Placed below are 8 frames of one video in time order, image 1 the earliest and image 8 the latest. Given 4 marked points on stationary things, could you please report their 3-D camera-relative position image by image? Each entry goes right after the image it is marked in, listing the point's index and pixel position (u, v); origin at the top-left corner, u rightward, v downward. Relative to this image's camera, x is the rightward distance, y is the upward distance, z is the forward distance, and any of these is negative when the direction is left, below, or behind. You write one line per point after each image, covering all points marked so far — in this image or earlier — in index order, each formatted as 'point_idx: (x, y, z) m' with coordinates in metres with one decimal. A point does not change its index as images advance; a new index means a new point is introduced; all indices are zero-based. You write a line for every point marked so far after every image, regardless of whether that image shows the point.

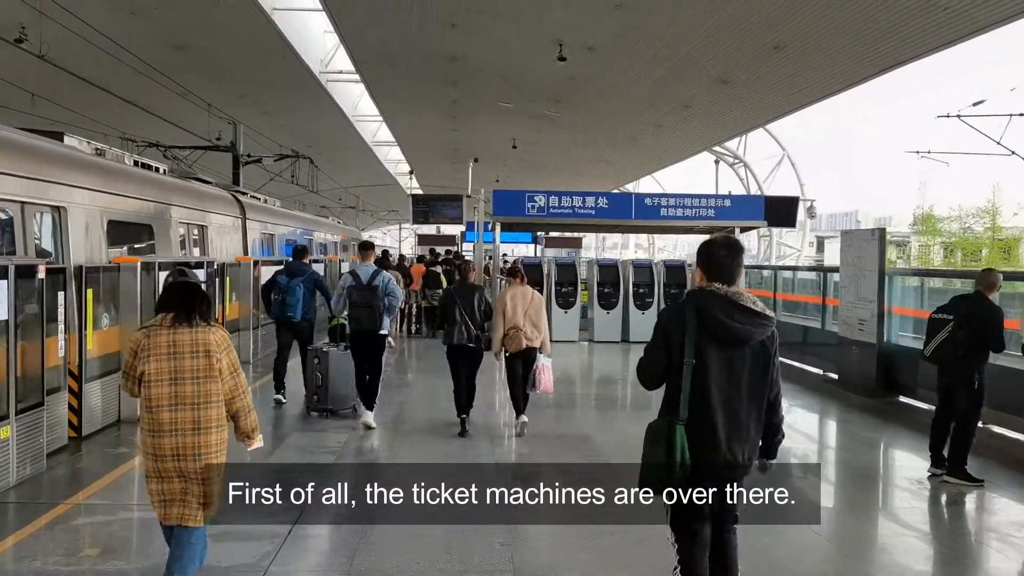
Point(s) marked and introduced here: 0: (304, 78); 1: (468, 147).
0: (-3.3, +3.3, +14.0) m
1: (-1.0, +3.2, +19.8) m
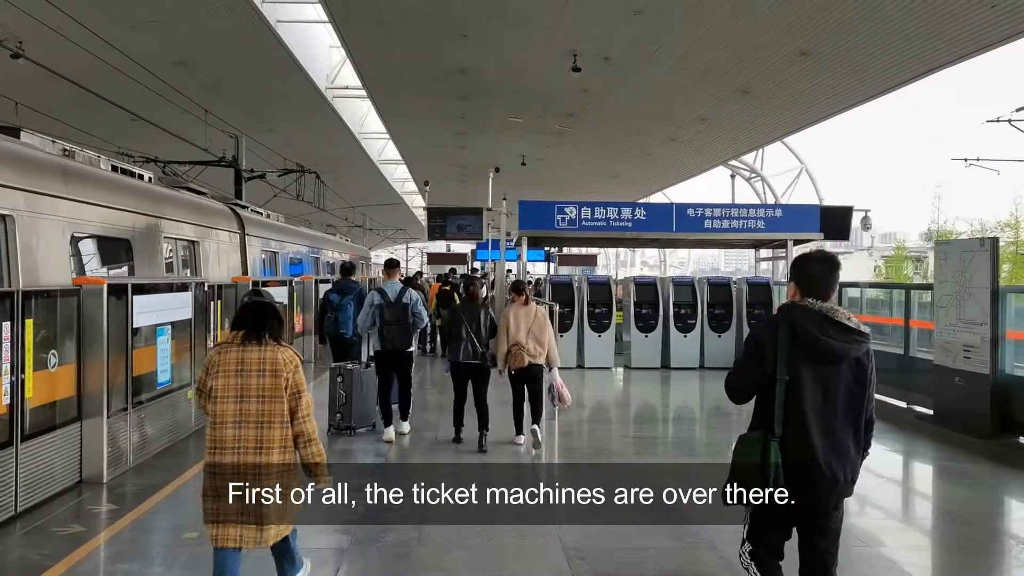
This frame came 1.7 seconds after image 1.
0: (-3.2, +3.0, +13.6) m
1: (-0.8, +2.7, +19.3) m
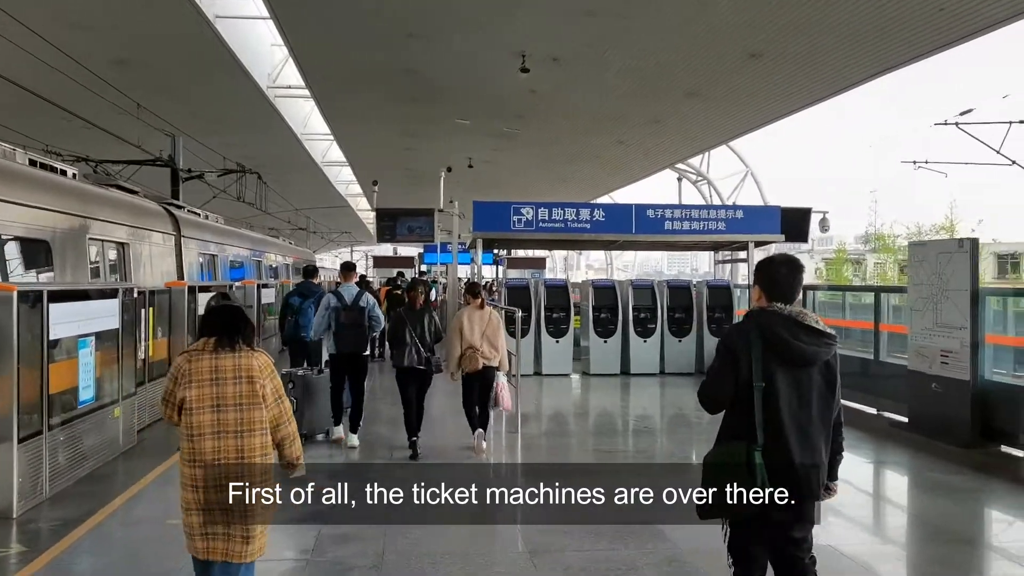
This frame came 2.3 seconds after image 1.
0: (-3.9, +2.9, +13.2) m
1: (-1.9, +2.7, +19.1) m
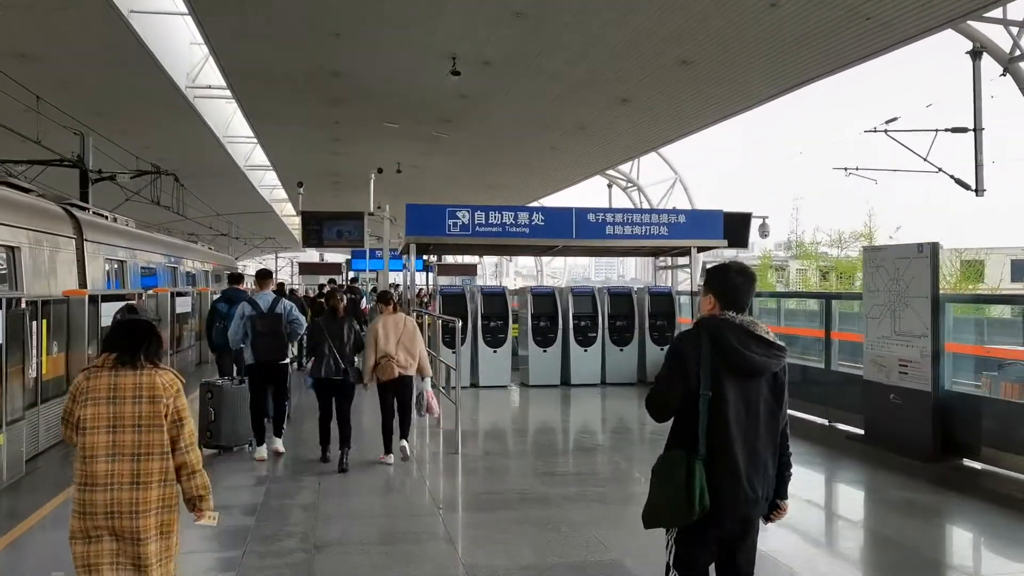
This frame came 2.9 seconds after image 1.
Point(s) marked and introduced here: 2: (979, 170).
0: (-5.0, +2.8, +12.6) m
1: (-3.4, +2.5, +18.7) m
2: (+4.2, +1.1, +7.9) m
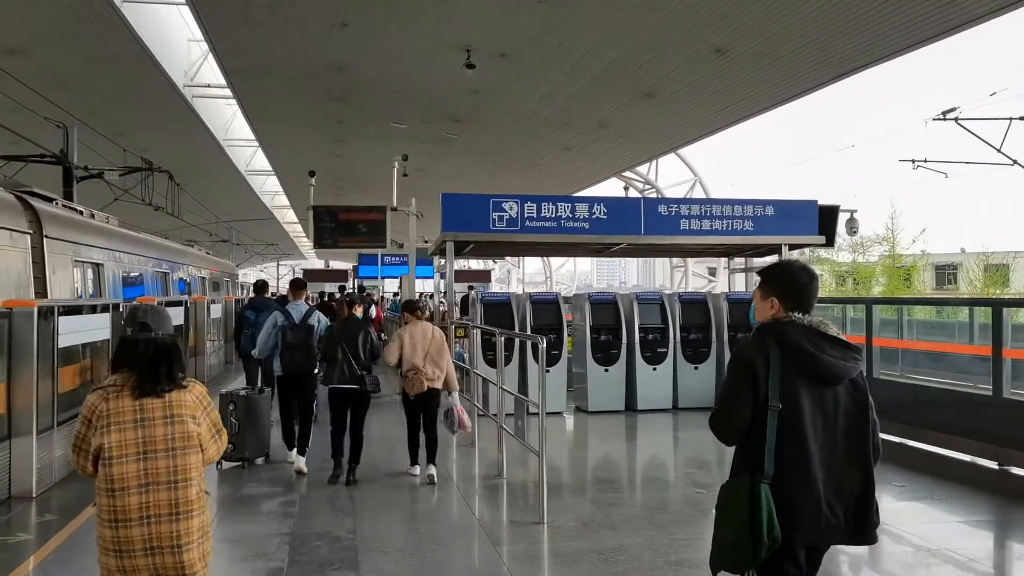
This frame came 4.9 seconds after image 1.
0: (-4.7, +2.7, +11.9) m
1: (-3.2, +2.3, +17.9) m
2: (+4.4, +1.0, +7.1) m
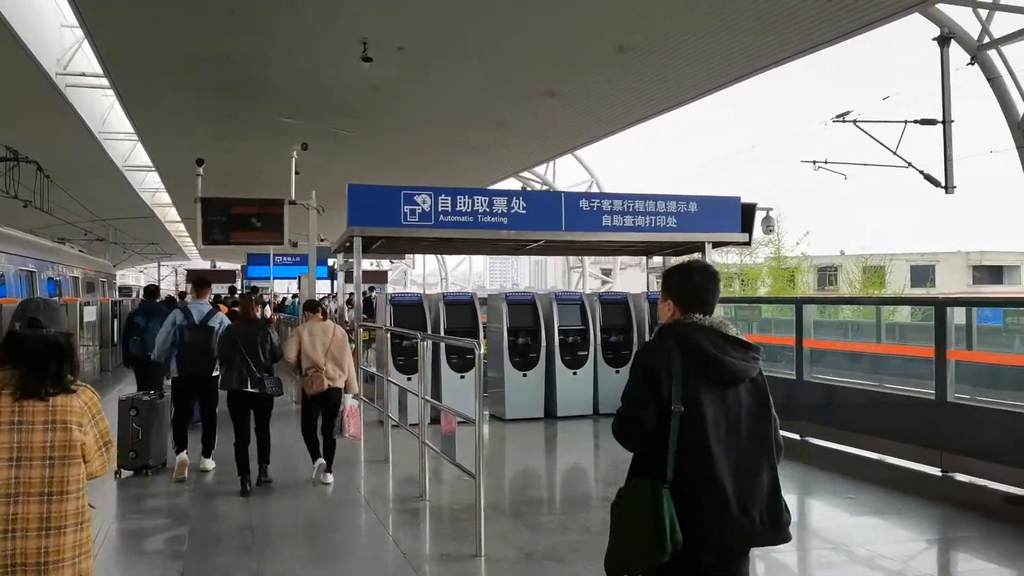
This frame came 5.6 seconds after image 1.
0: (-6.0, +2.7, +11.0) m
1: (-5.2, +2.3, +17.2) m
2: (+3.7, +1.0, +7.4) m
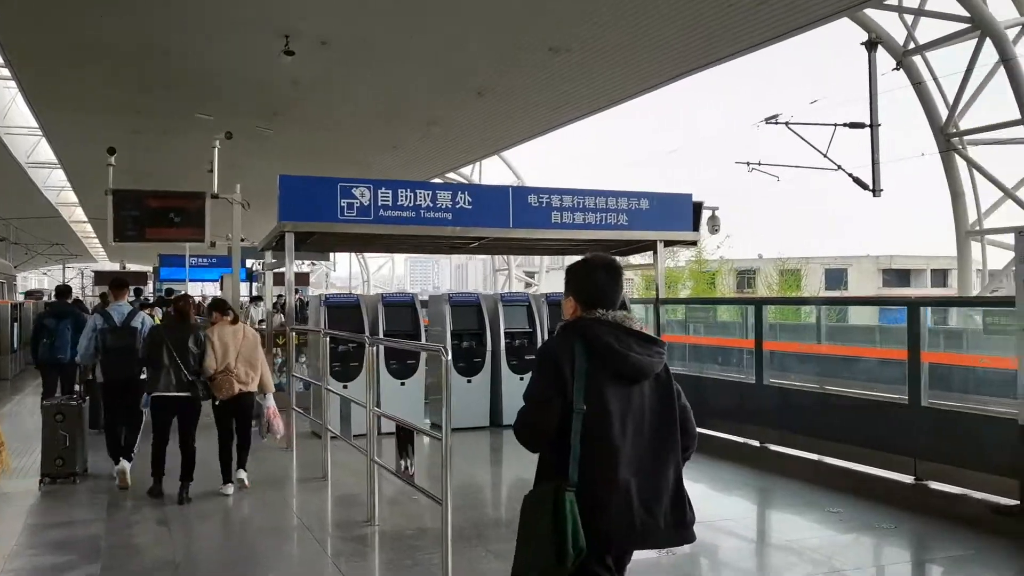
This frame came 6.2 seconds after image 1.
0: (-6.9, +2.6, +10.3) m
1: (-6.6, +2.3, +16.5) m
2: (+3.1, +1.0, +7.5) m
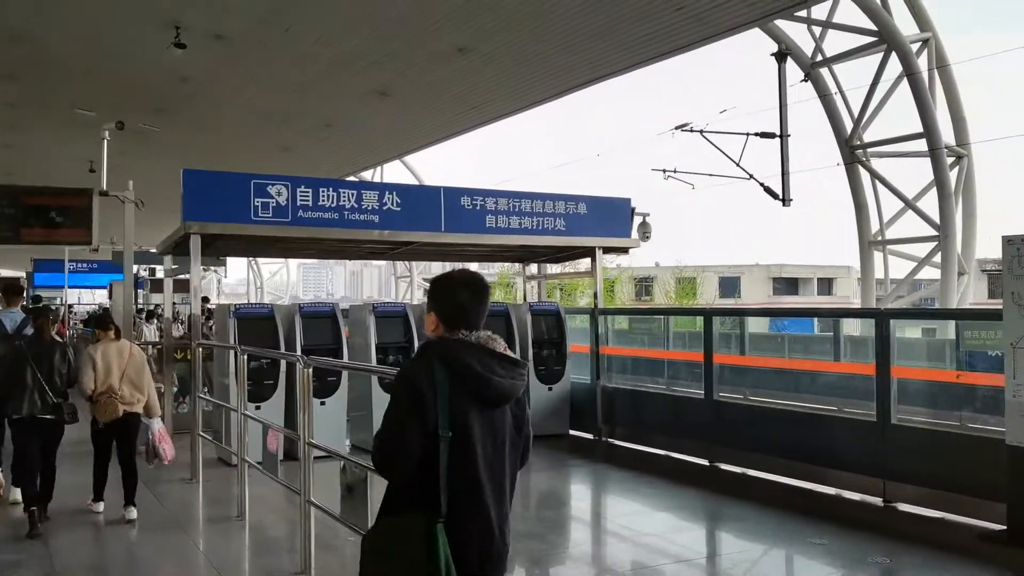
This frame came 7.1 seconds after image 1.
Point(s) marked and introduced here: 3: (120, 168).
0: (-7.9, +2.6, +9.2) m
1: (-8.4, +2.1, +15.3) m
2: (+2.3, +0.9, +7.6) m
3: (-6.9, +2.1, +15.5) m
